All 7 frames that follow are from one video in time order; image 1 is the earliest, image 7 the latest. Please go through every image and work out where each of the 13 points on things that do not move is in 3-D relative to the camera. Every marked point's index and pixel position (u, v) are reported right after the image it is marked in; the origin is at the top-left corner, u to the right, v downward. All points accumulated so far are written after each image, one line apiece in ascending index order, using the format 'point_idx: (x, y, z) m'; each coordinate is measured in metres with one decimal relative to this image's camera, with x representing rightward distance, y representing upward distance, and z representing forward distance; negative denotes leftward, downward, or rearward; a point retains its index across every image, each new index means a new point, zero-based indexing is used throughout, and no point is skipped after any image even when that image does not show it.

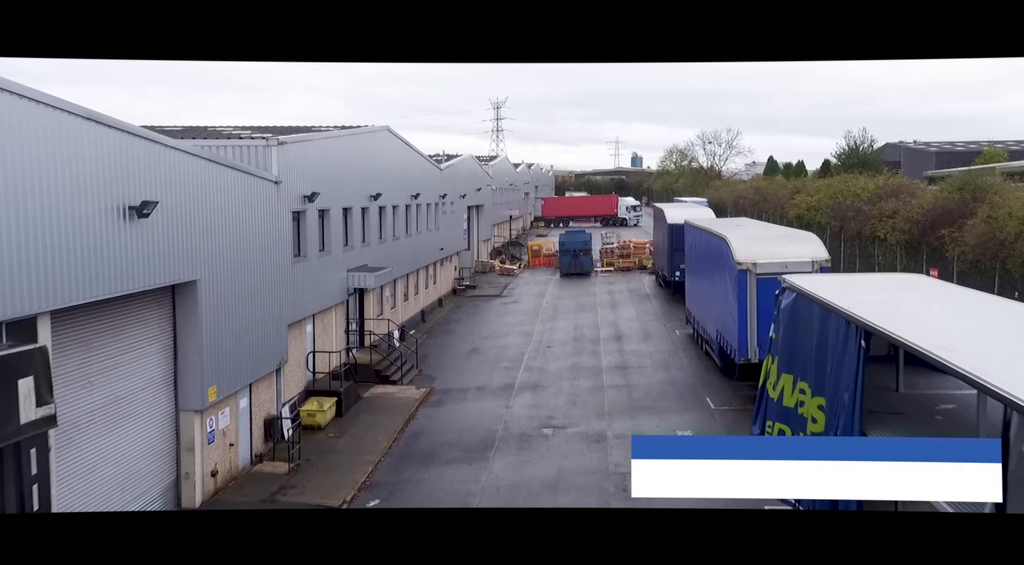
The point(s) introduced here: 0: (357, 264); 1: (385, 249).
0: (-2.9, +0.3, +17.3) m
1: (-2.7, +0.6, +19.7) m
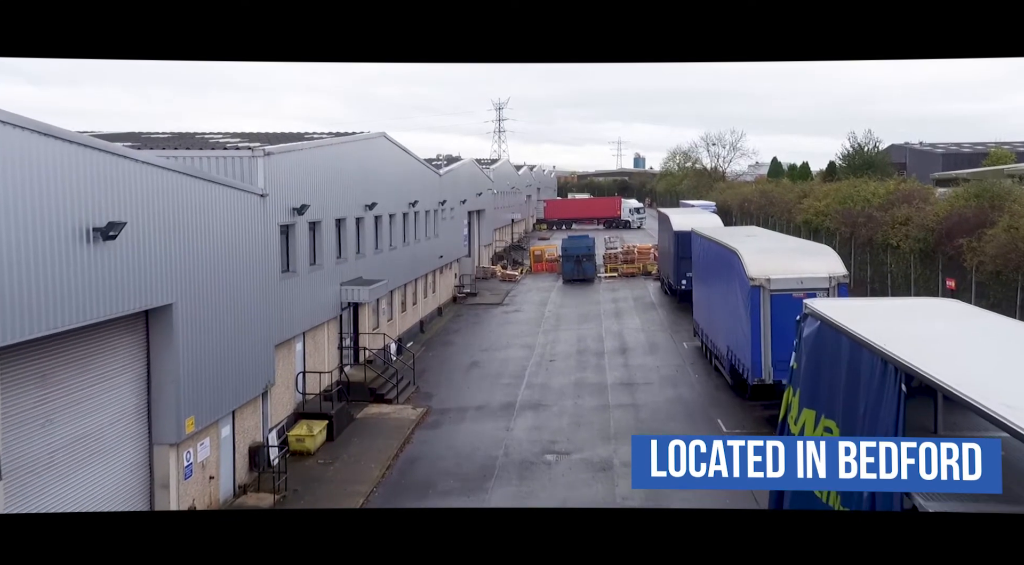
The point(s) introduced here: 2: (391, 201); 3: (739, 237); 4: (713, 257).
0: (-2.9, +0.1, +16.5) m
1: (-2.7, +0.4, +18.9) m
2: (-2.6, +1.7, +20.0) m
3: (+4.3, +0.8, +17.5) m
4: (+4.1, +0.6, +19.0) m
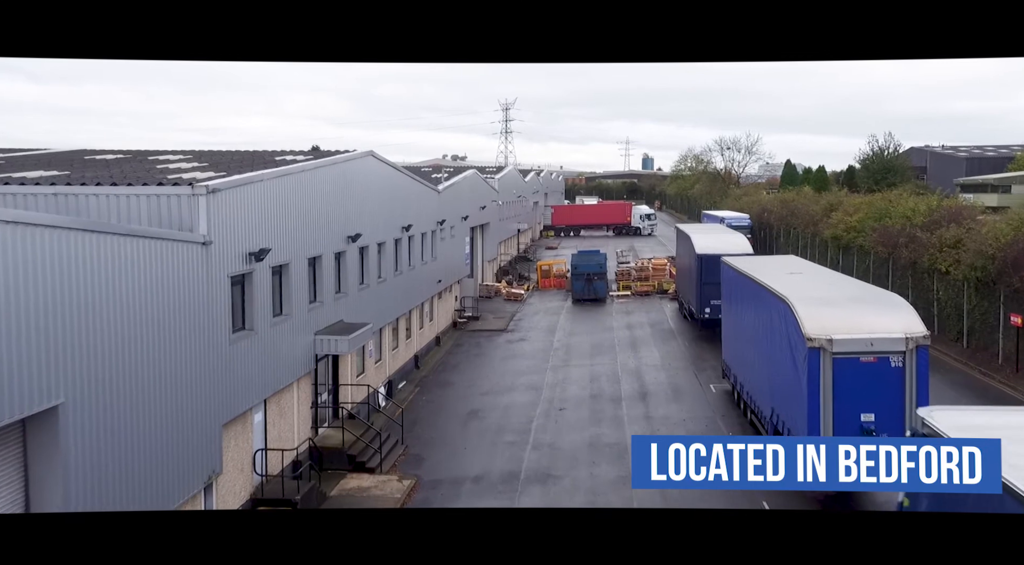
0: (-2.8, -0.6, +14.1) m
1: (-2.6, -0.3, +16.5) m
2: (-2.5, +1.0, +17.6) m
3: (+4.4, +0.1, +15.1) m
4: (+4.2, -0.2, +16.5) m
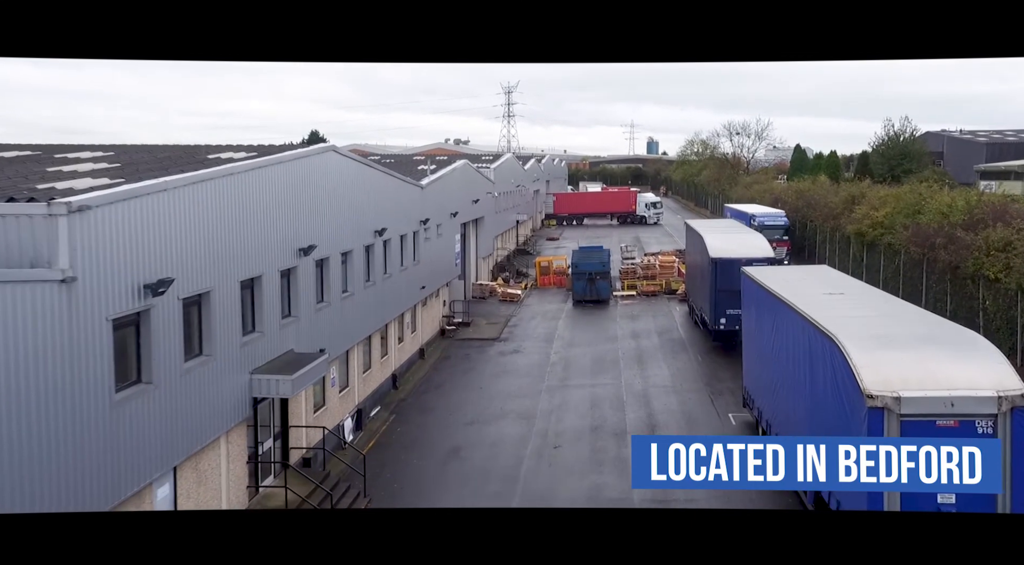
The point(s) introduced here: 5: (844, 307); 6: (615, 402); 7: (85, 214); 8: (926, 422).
0: (-3.0, -0.9, +11.7) m
1: (-2.8, -0.6, +14.1) m
2: (-2.7, +0.7, +15.1) m
3: (+4.2, -0.2, +12.6) m
4: (+4.0, -0.4, +14.0) m
5: (+4.2, -0.3, +11.8) m
6: (+1.9, -2.2, +17.3) m
7: (-3.5, +0.6, +7.6) m
8: (+3.8, -1.3, +8.5) m
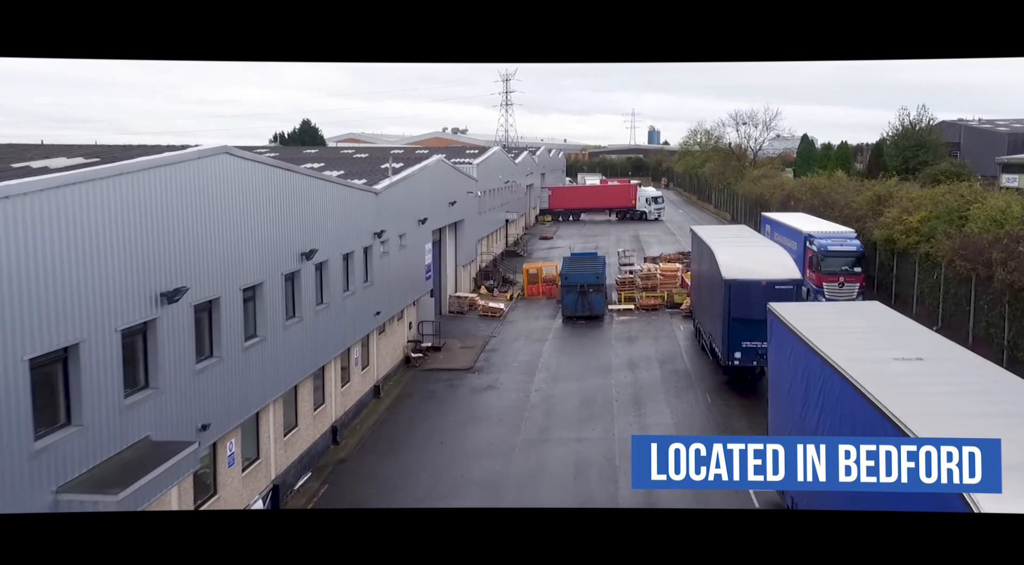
0: (-3.6, -1.5, +8.1) m
1: (-3.3, -1.1, +10.5) m
2: (-3.3, +0.2, +11.5) m
3: (+3.6, -0.8, +9.0) m
4: (+3.5, -1.0, +10.4) m
5: (+3.7, -0.9, +8.2) m
6: (+1.4, -2.7, +13.8) m
7: (-4.0, 0.0, +4.0) m
8: (+3.3, -1.9, +4.9) m
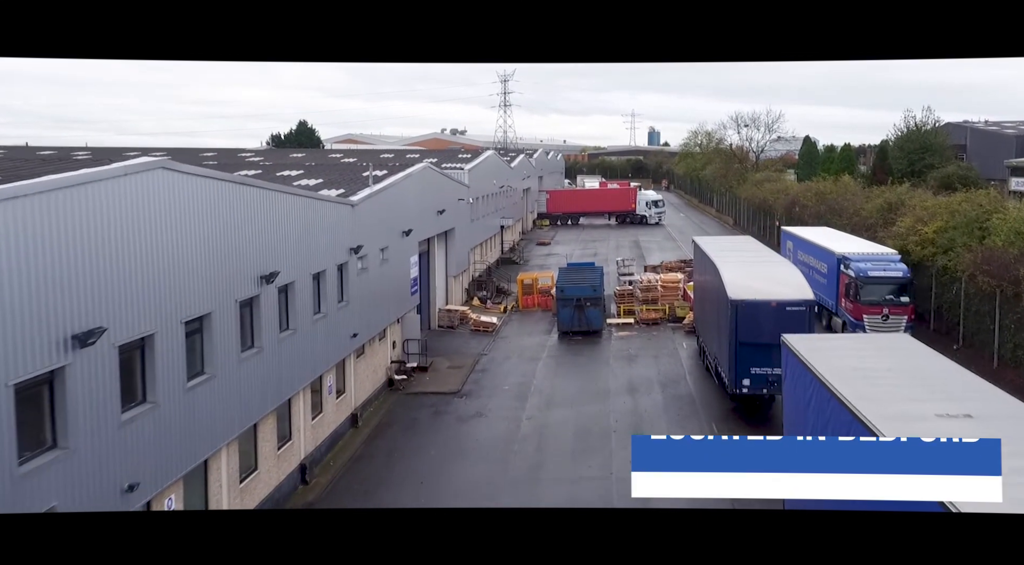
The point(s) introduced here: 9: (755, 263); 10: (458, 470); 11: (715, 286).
0: (-3.8, -1.8, +6.7) m
1: (-3.5, -1.5, +9.1) m
2: (-3.5, -0.2, +10.1) m
3: (+3.4, -1.1, +7.6) m
4: (+3.3, -1.3, +9.0) m
5: (+3.5, -1.2, +6.8) m
6: (+1.2, -3.1, +12.4) m
7: (-4.2, -0.4, +2.6) m
8: (+3.1, -2.2, +3.5) m
9: (+4.7, +0.4, +17.8) m
10: (-0.9, -2.9, +14.4) m
11: (+4.0, -0.1, +18.3) m
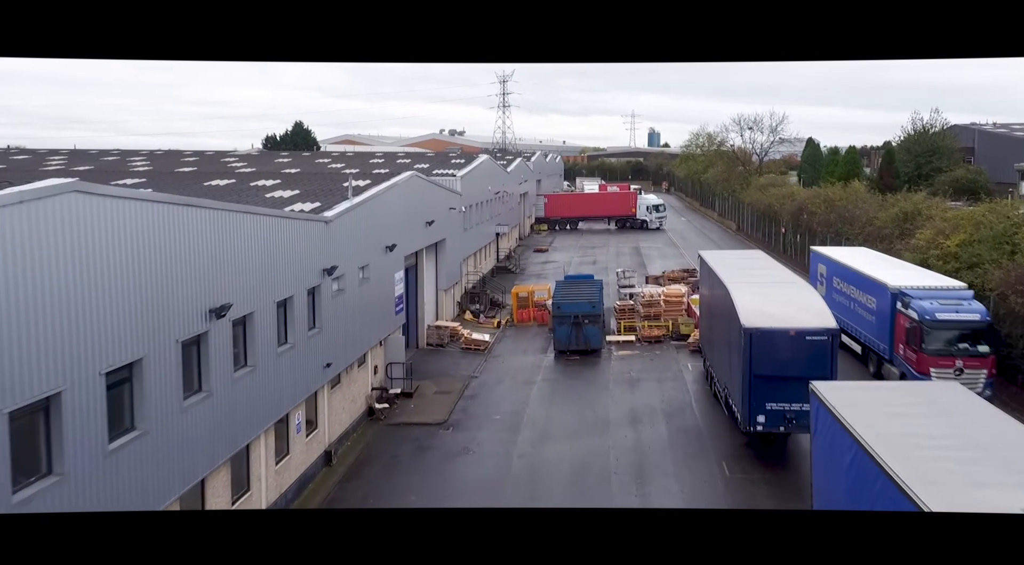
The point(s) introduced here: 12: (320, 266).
0: (-3.9, -2.2, +5.2) m
1: (-3.7, -1.8, +7.6) m
2: (-3.6, -0.5, +8.6) m
3: (+3.3, -1.5, +6.0) m
4: (+3.1, -1.7, +7.5) m
5: (+3.3, -1.6, +5.2) m
6: (+1.0, -3.5, +10.8) m
7: (-4.4, -0.8, +1.1) m
8: (+2.9, -2.6, +2.0) m
9: (+4.6, 0.0, +16.3) m
10: (-1.1, -3.3, +12.9) m
11: (+3.9, -0.5, +16.7) m
12: (-3.0, +0.3, +14.6) m
